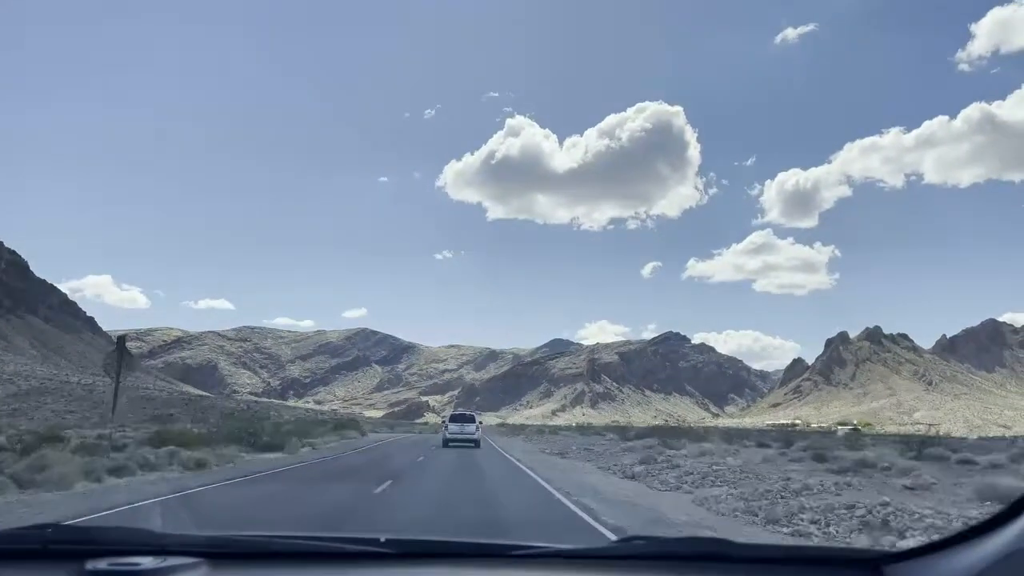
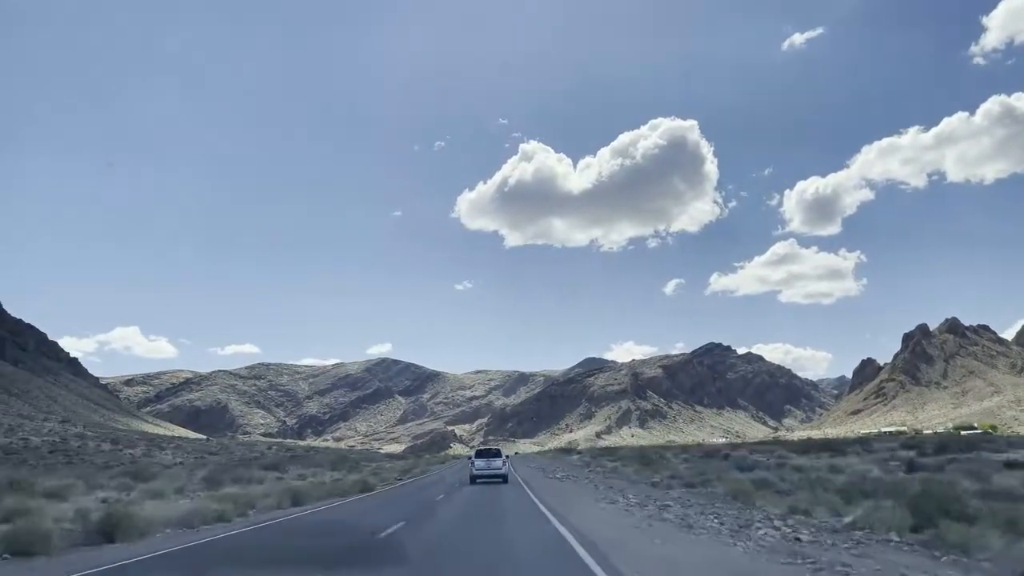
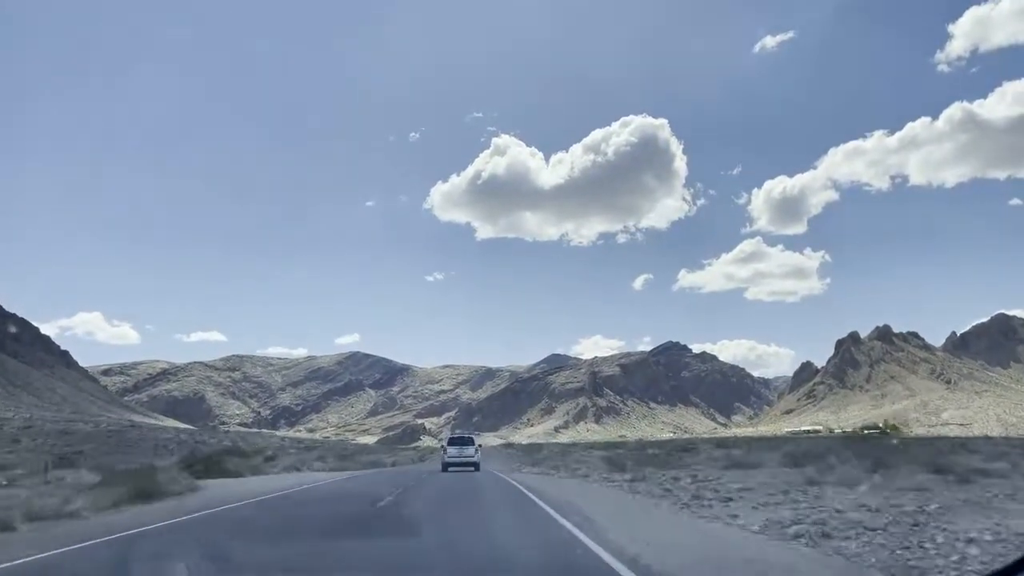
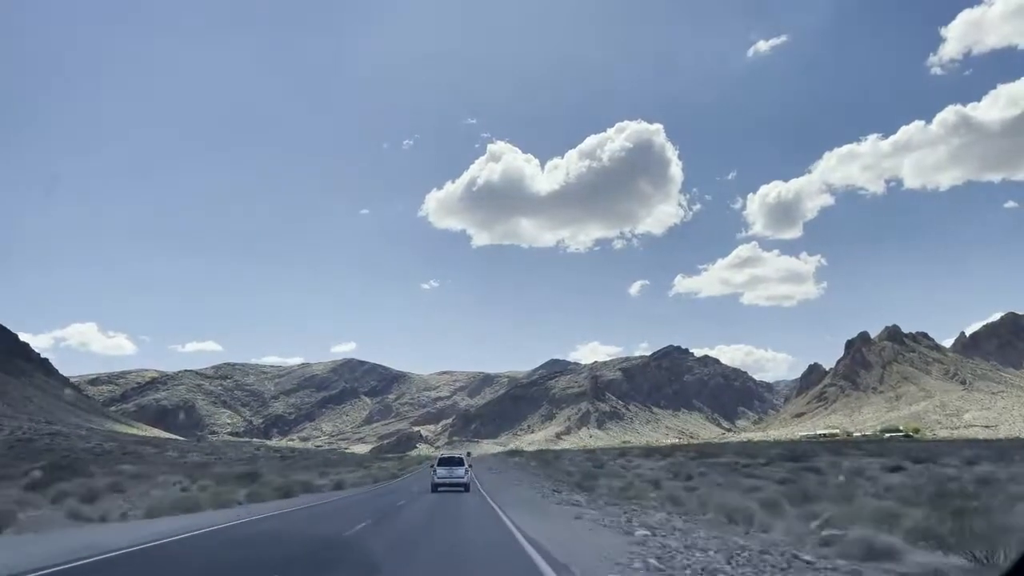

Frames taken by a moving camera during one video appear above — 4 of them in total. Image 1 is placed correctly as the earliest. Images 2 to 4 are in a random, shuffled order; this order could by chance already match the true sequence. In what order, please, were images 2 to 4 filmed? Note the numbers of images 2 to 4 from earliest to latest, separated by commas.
3, 4, 2
